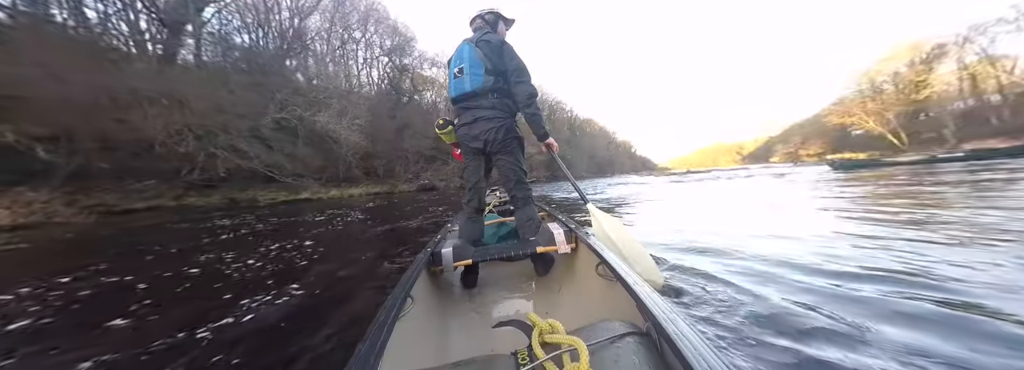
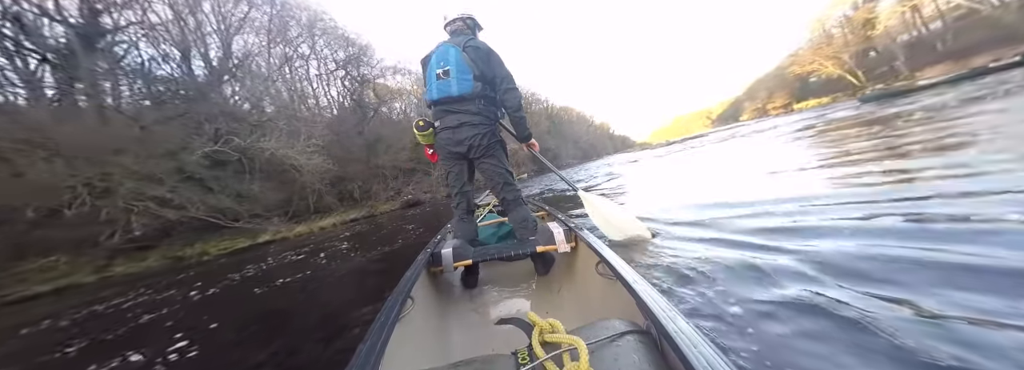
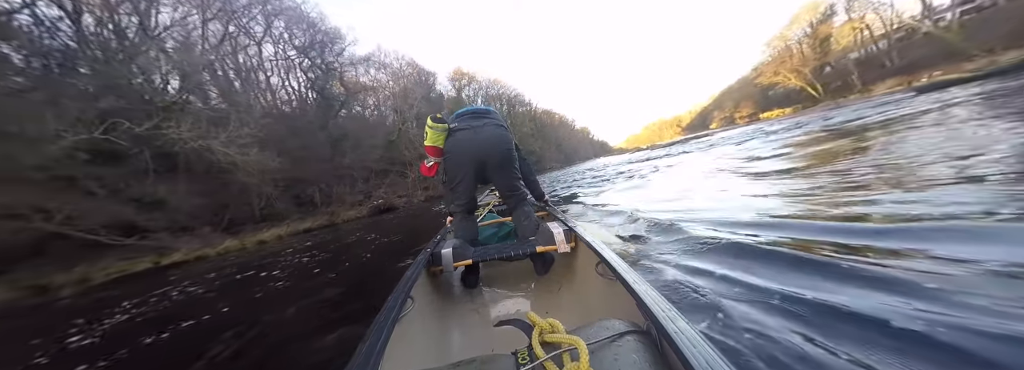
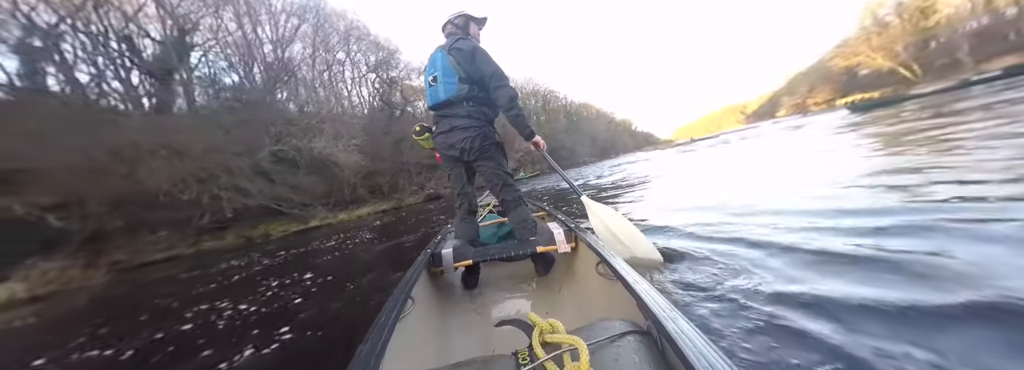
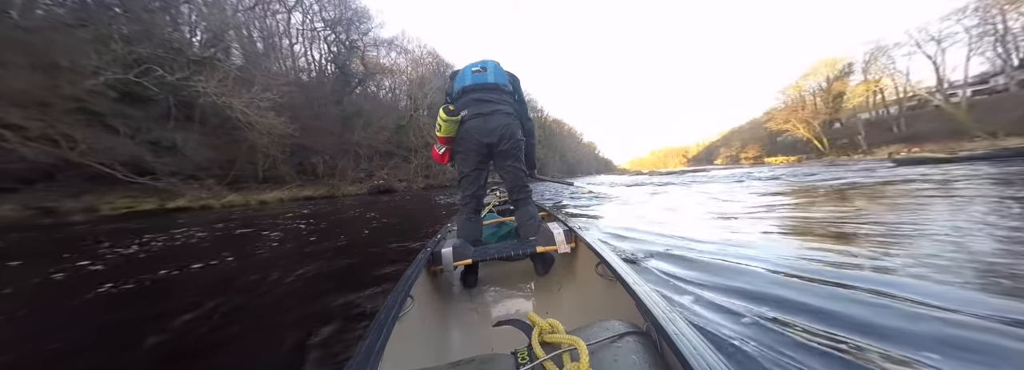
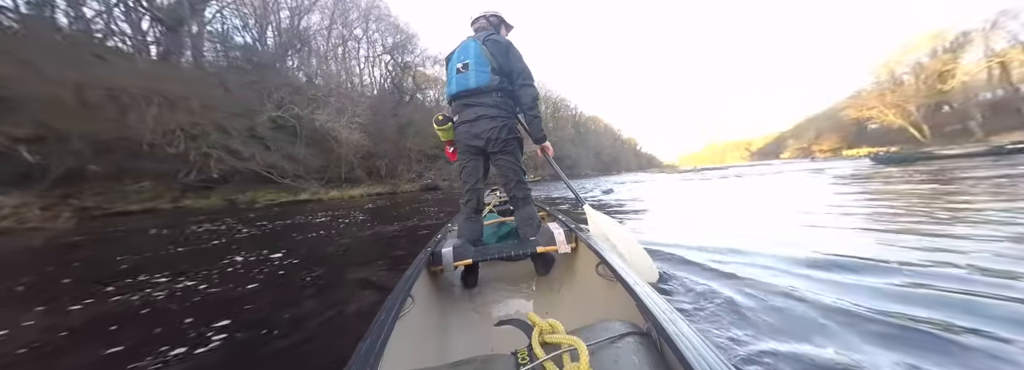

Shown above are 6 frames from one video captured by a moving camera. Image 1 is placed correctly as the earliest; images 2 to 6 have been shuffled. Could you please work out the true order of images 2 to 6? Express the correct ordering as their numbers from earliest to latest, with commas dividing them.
4, 6, 2, 5, 3
